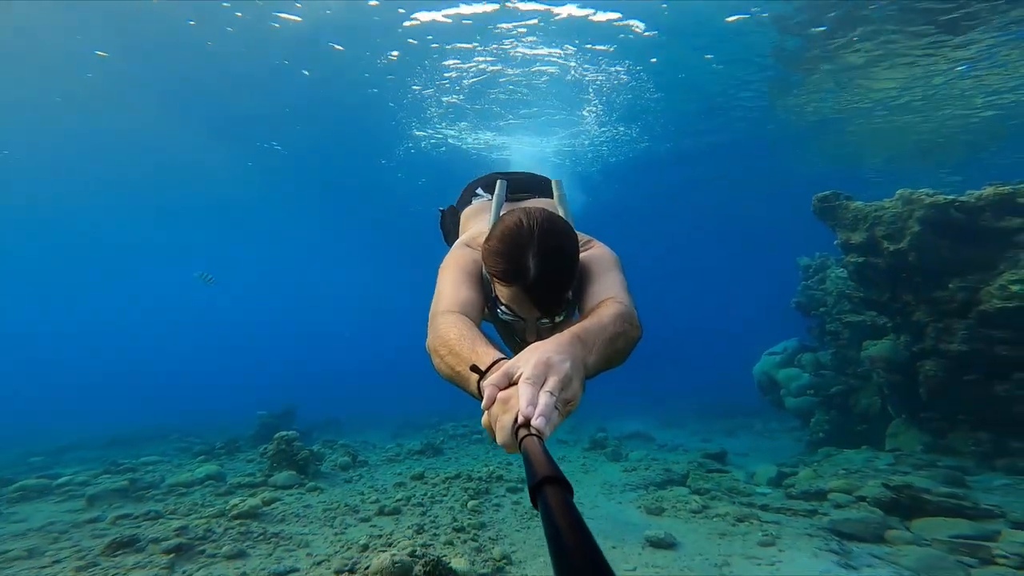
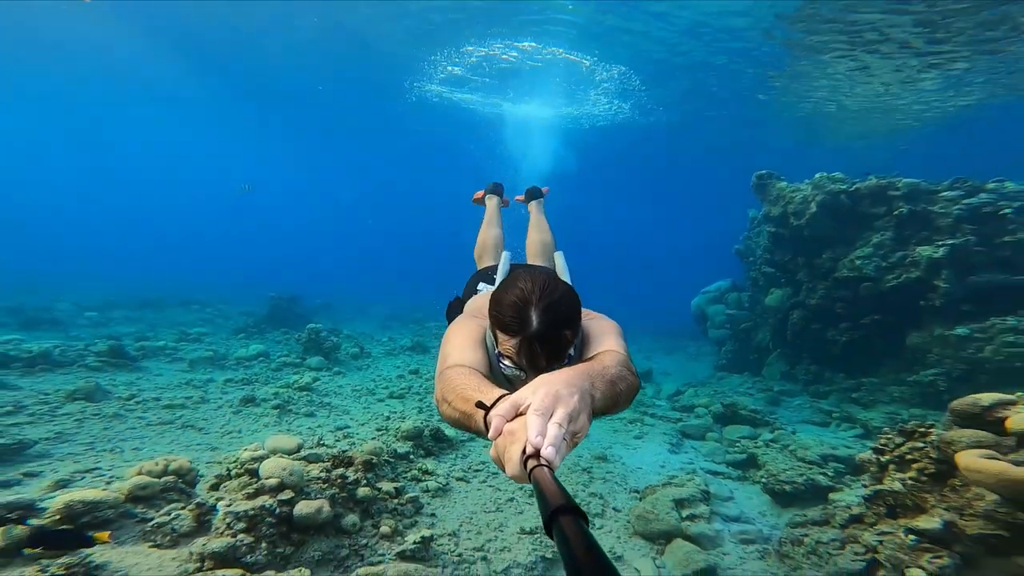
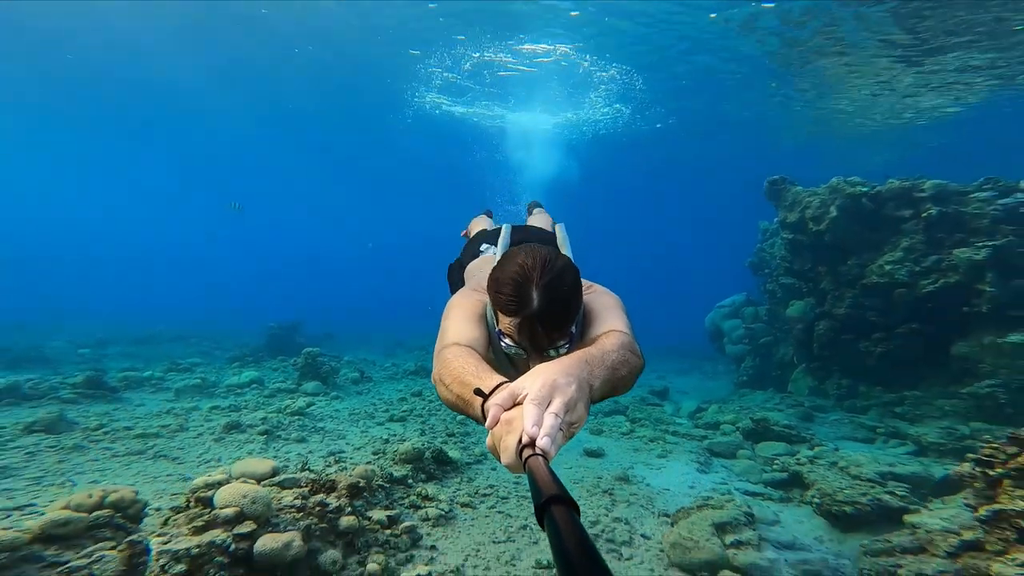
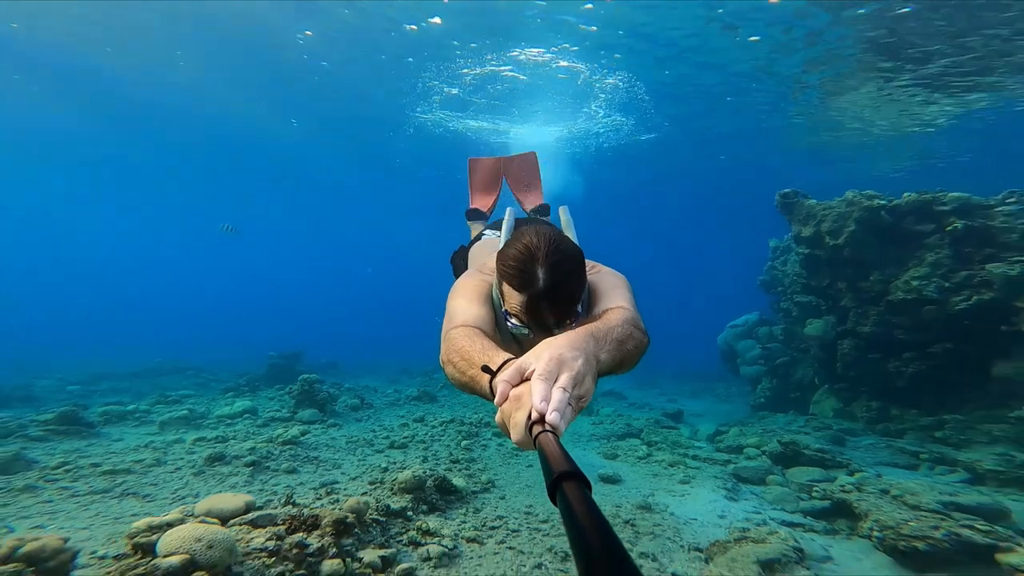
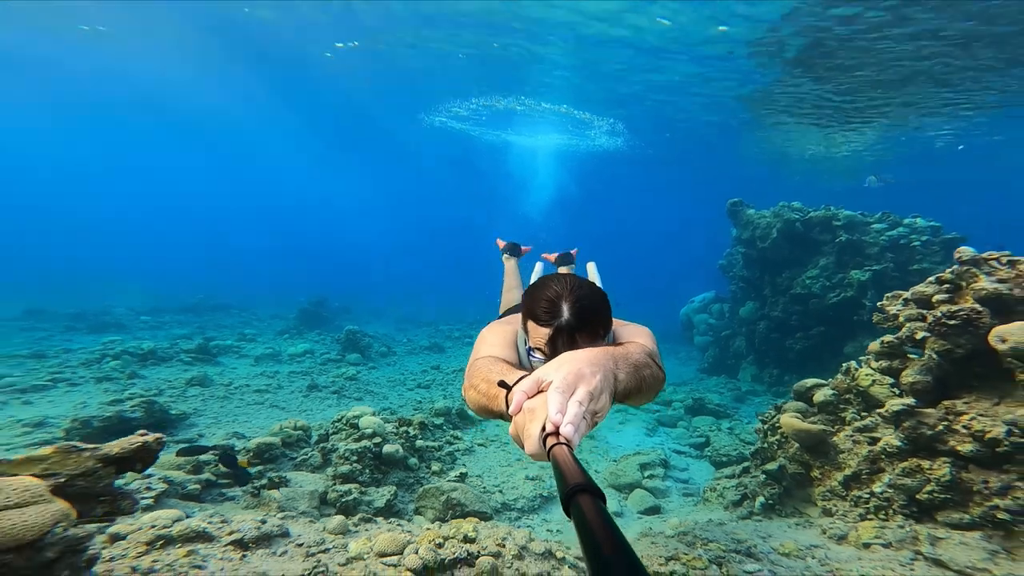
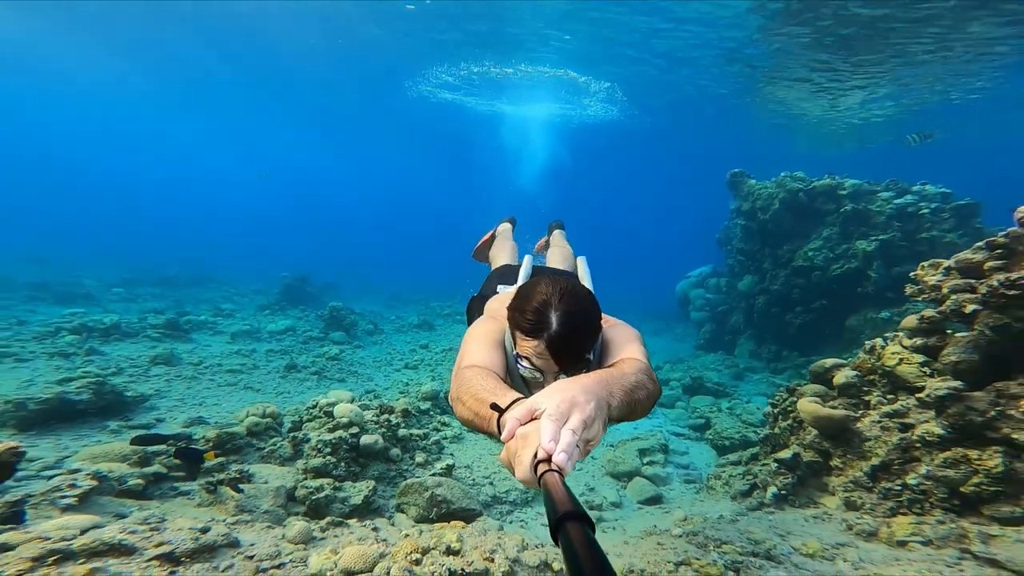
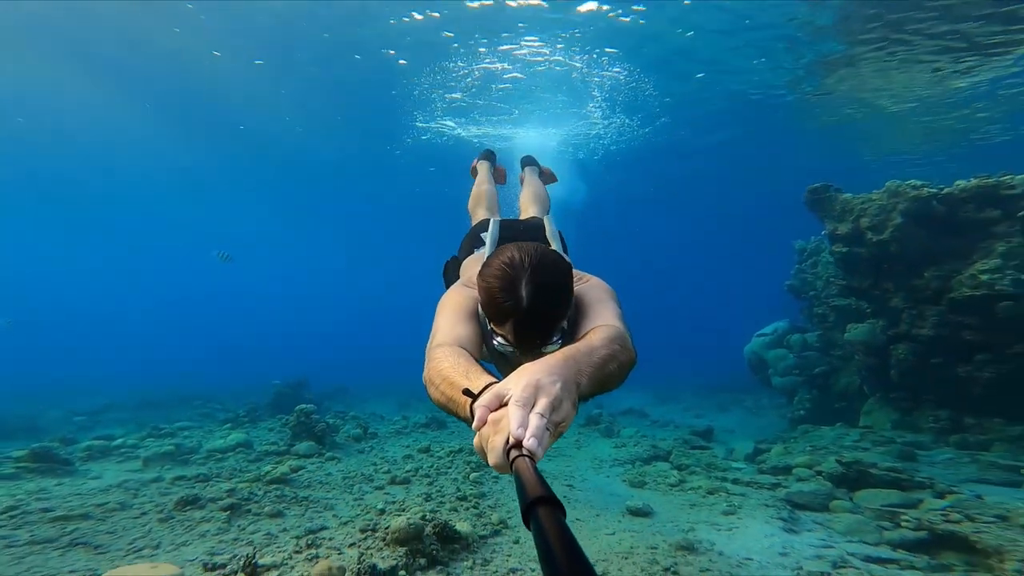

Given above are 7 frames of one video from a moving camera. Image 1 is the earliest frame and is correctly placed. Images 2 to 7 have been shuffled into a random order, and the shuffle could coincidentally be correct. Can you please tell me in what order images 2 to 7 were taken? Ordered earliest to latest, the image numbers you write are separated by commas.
7, 4, 3, 2, 6, 5
